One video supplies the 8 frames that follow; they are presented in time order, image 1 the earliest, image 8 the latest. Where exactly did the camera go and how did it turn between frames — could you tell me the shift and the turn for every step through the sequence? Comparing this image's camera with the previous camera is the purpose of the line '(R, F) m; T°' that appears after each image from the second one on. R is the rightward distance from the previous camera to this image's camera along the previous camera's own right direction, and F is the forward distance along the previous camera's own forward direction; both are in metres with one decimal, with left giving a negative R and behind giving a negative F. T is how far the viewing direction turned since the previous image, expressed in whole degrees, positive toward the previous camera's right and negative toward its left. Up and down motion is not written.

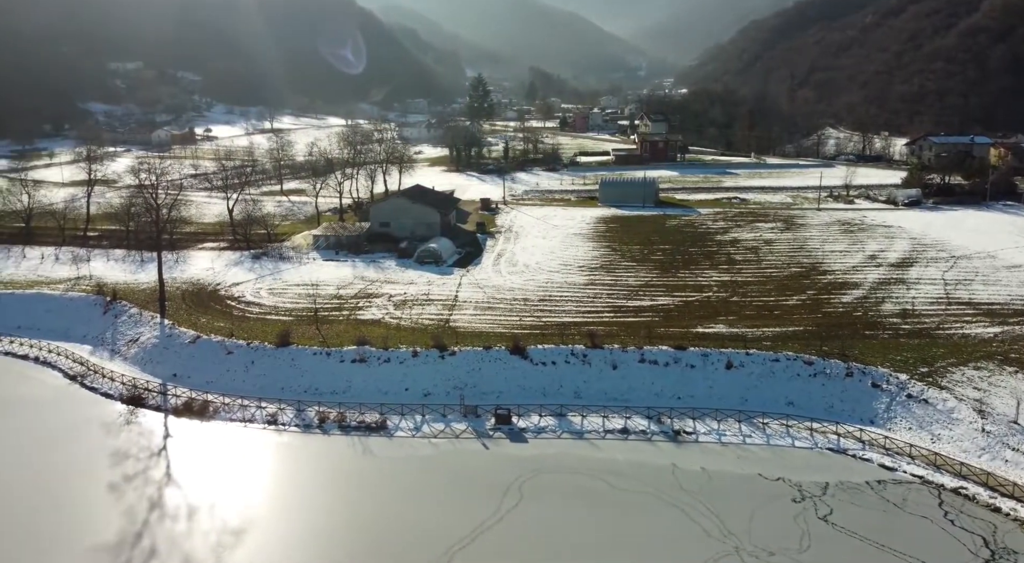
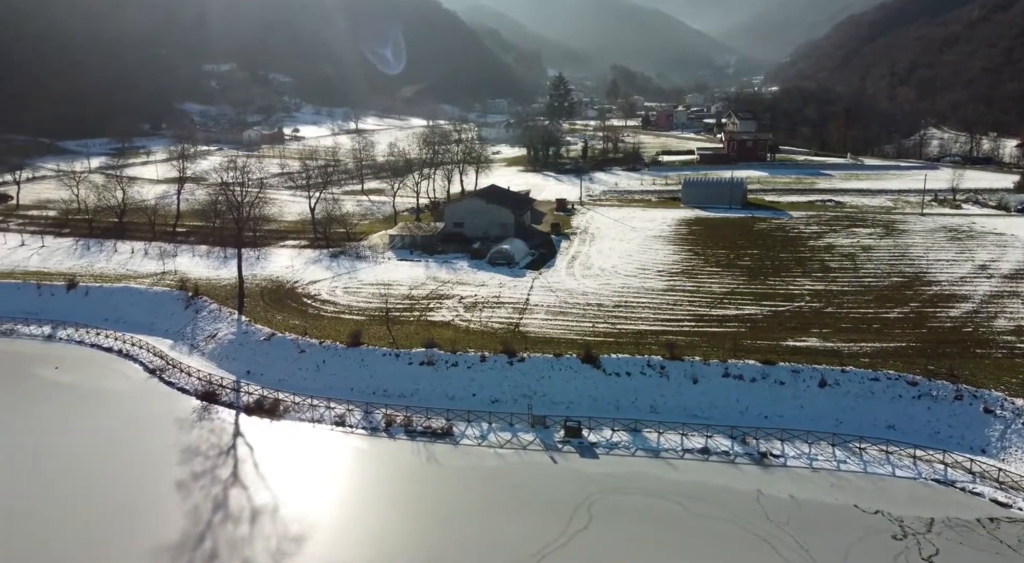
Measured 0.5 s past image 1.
(+0.1, +0.8) m; -6°
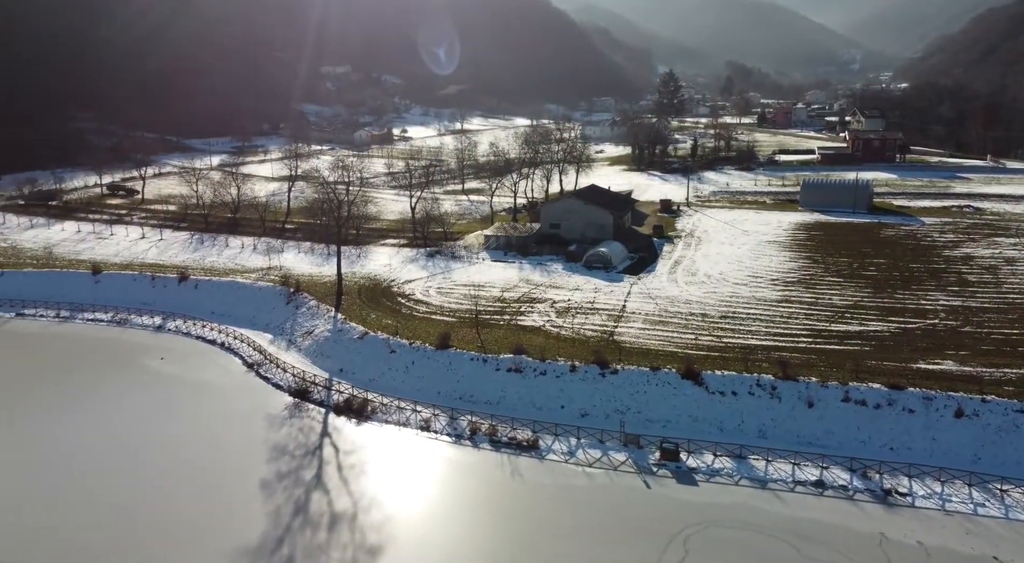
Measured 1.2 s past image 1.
(+0.2, +0.9) m; -8°
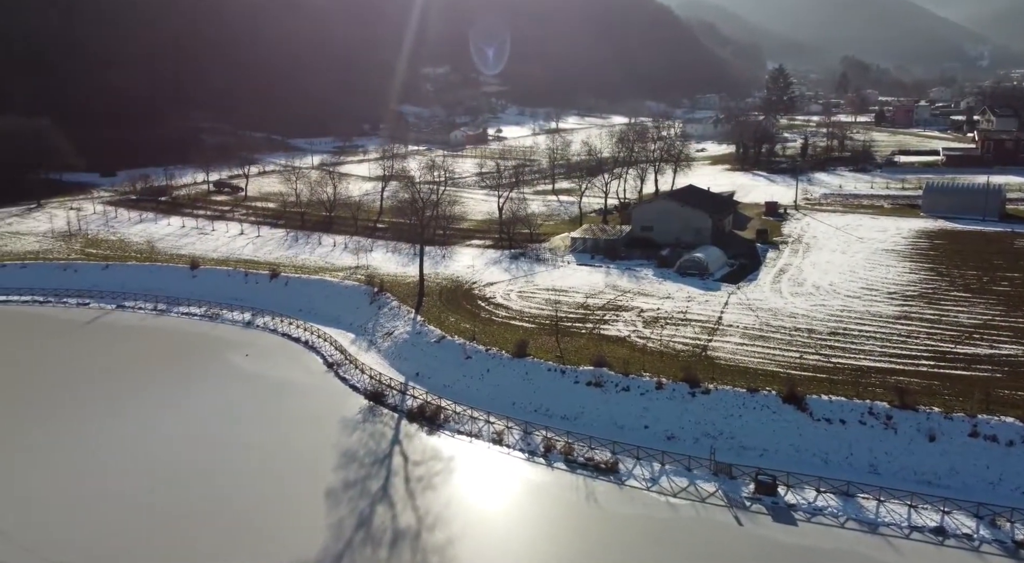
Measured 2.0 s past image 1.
(+0.3, +1.0) m; -8°
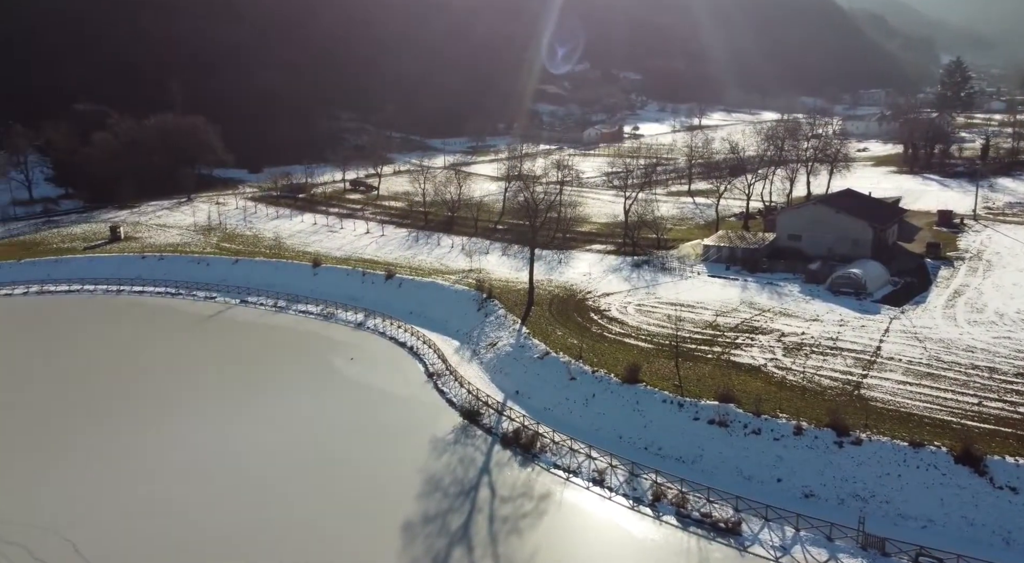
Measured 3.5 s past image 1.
(+0.5, +1.8) m; -11°
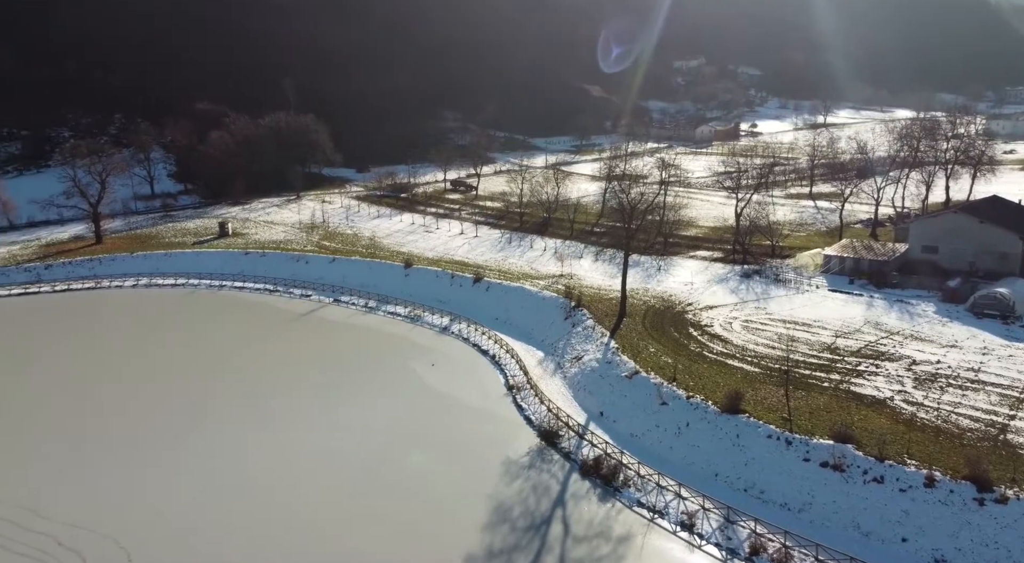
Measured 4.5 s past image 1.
(+0.4, +1.2) m; -9°
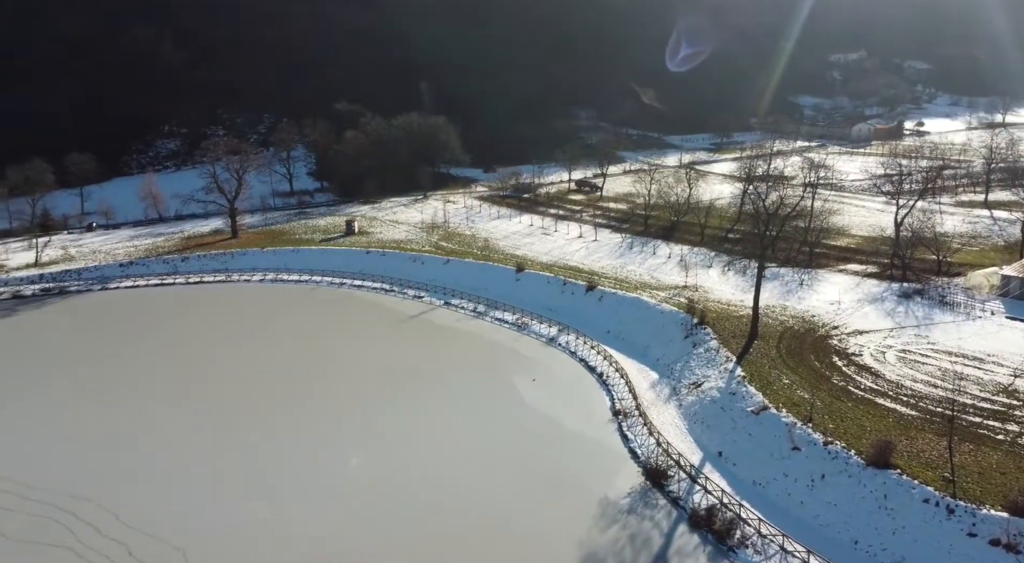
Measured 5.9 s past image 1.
(+0.4, +1.3) m; -11°
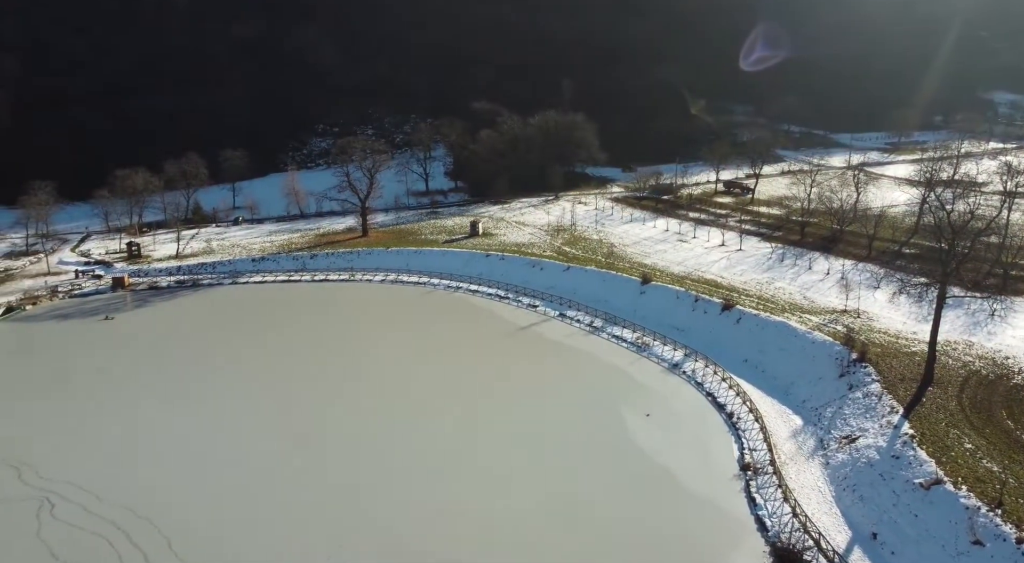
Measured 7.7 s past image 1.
(+0.5, +1.7) m; -12°
